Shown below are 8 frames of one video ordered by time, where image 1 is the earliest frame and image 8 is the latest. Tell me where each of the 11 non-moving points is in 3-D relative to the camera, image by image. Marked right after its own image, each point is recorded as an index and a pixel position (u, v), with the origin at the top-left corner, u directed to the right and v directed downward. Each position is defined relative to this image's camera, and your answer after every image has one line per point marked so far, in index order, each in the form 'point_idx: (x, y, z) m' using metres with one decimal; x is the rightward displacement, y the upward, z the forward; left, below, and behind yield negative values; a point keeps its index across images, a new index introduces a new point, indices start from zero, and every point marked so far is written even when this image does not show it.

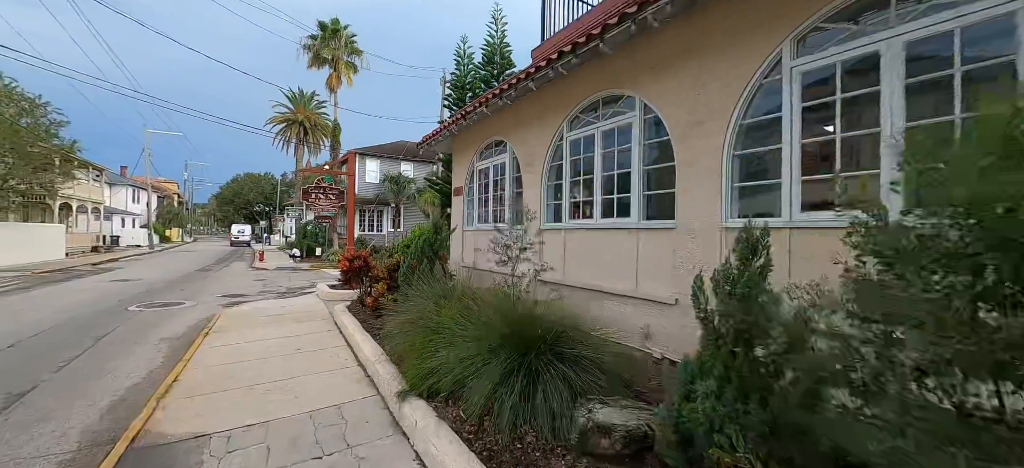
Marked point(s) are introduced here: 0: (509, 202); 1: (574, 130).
0: (-0.1, +0.6, +6.8) m
1: (+0.9, +1.5, +5.6) m
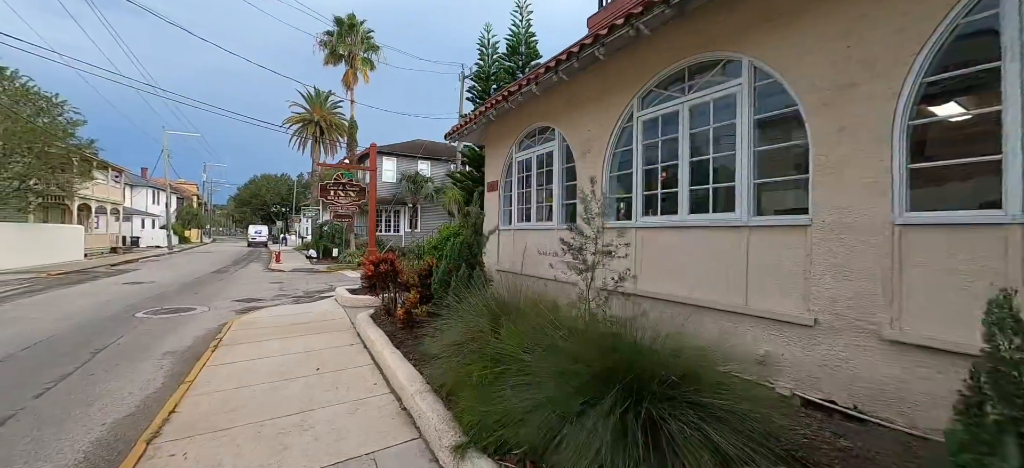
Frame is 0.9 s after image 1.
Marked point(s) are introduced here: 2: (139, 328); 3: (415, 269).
0: (+0.7, +0.6, +5.9) m
1: (+1.7, +1.5, +4.6) m
2: (-7.2, -1.8, +7.3) m
3: (-1.5, -0.6, +6.0) m
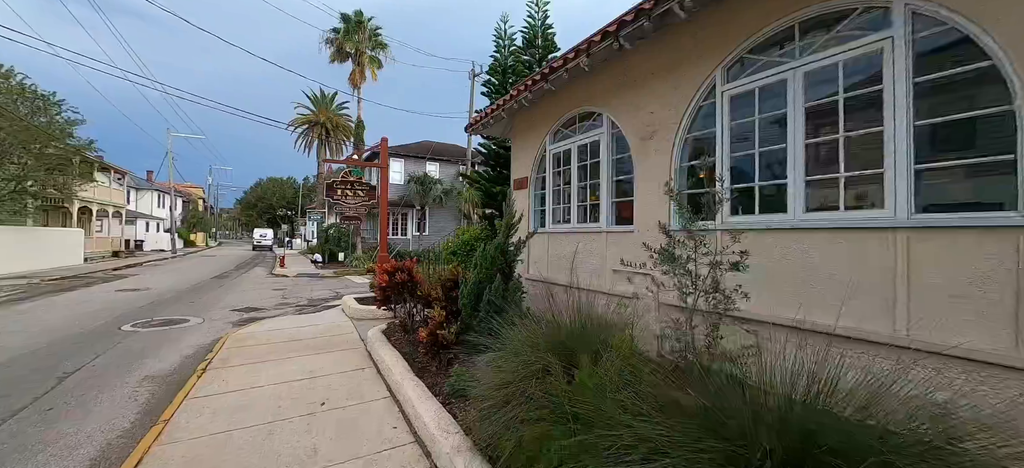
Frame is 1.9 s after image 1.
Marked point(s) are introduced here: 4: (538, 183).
0: (+1.3, +0.5, +4.9) m
1: (+2.2, +1.5, +3.6) m
2: (-6.6, -1.9, +6.4) m
3: (-1.0, -0.6, +5.1) m
4: (+0.4, +0.9, +6.3) m
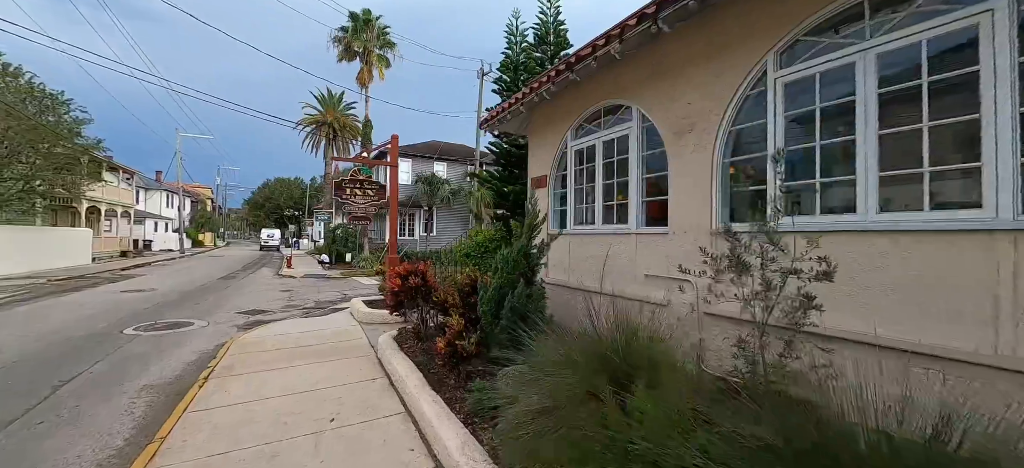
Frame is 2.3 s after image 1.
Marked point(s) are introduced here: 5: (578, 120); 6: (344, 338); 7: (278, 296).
0: (+1.5, +0.5, +4.6) m
1: (+2.4, +1.5, +3.3) m
2: (-6.3, -1.9, +6.1) m
3: (-0.7, -0.6, +4.8) m
4: (+0.7, +0.8, +5.9) m
5: (+1.0, +1.7, +5.5) m
6: (-2.9, -1.8, +6.4) m
7: (-7.4, -2.0, +11.9) m
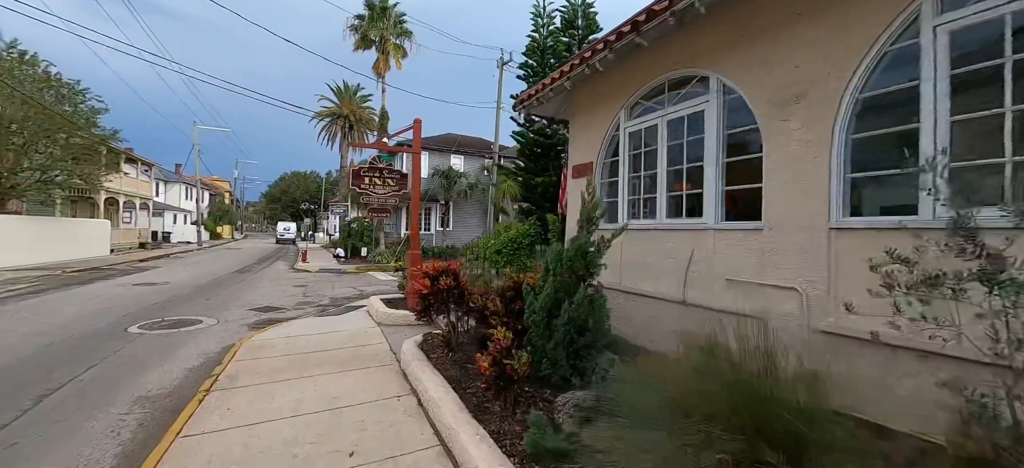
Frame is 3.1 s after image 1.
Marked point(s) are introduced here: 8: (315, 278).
0: (+2.0, +0.5, +3.8) m
1: (+2.9, +1.5, +2.4) m
2: (-5.8, -1.7, +5.6) m
3: (-0.2, -0.6, +4.0) m
4: (+1.3, +0.9, +5.2) m
5: (+1.5, +1.7, +4.7) m
6: (-2.3, -1.7, +5.8) m
7: (-6.7, -1.8, +11.4) m
8: (-7.8, -1.7, +15.1) m
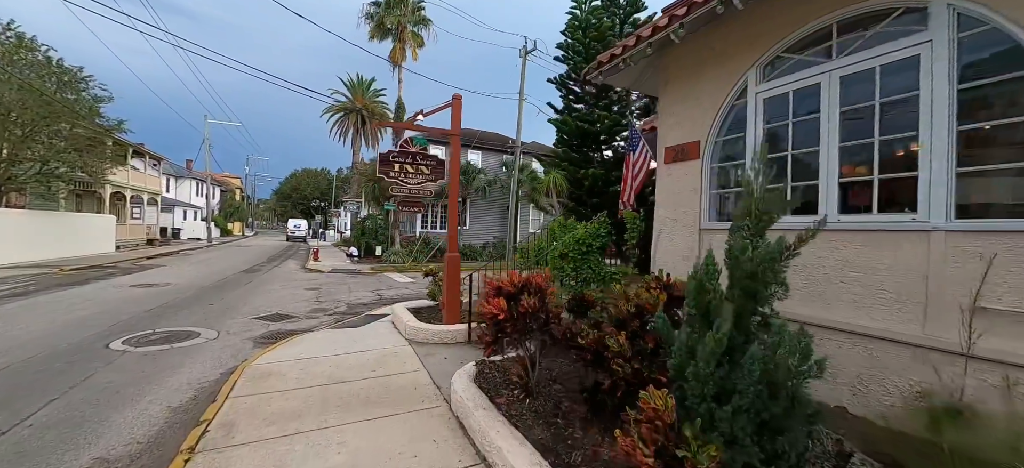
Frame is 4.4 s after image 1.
0: (+2.9, +0.5, +2.5) m
1: (+3.7, +1.4, +1.1) m
2: (-4.9, -1.7, +4.5) m
3: (+0.6, -0.6, +2.8) m
4: (+2.1, +0.9, +3.9) m
5: (+2.4, +1.7, +3.5) m
6: (-1.4, -1.6, +4.6) m
7: (-5.7, -1.7, +10.3) m
8: (-6.8, -1.6, +14.0) m
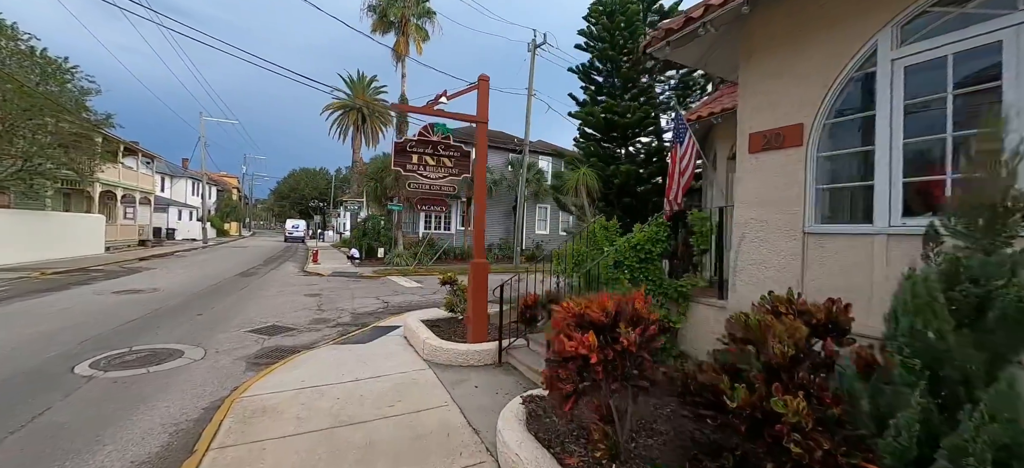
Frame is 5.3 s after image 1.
0: (+3.4, +0.5, +1.7) m
1: (+4.2, +1.4, +0.4) m
2: (-4.5, -1.7, +3.7) m
3: (+1.1, -0.6, +2.0) m
4: (+2.6, +0.8, +3.1) m
5: (+2.9, +1.7, +2.7) m
6: (-1.0, -1.7, +3.8) m
7: (-5.2, -1.7, +9.5) m
8: (-6.4, -1.7, +13.1) m
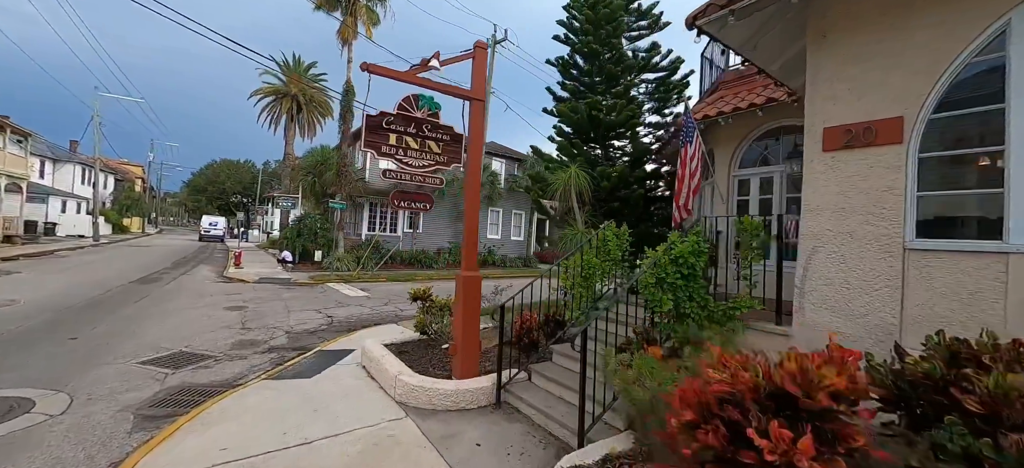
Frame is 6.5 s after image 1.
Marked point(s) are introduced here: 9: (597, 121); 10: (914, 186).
0: (+3.8, +0.4, +1.3) m
1: (+4.9, +1.3, +0.1) m
2: (-4.2, -1.7, +2.0) m
3: (+1.5, -0.7, +1.3) m
4: (+2.9, +0.7, +2.6) m
5: (+3.2, +1.5, +2.2) m
6: (-0.8, -1.7, +2.7) m
7: (-5.9, -1.7, +7.7) m
8: (-7.5, -1.7, +11.1) m
9: (+1.8, +2.3, +7.8) m
10: (+2.8, +0.3, +2.6) m
